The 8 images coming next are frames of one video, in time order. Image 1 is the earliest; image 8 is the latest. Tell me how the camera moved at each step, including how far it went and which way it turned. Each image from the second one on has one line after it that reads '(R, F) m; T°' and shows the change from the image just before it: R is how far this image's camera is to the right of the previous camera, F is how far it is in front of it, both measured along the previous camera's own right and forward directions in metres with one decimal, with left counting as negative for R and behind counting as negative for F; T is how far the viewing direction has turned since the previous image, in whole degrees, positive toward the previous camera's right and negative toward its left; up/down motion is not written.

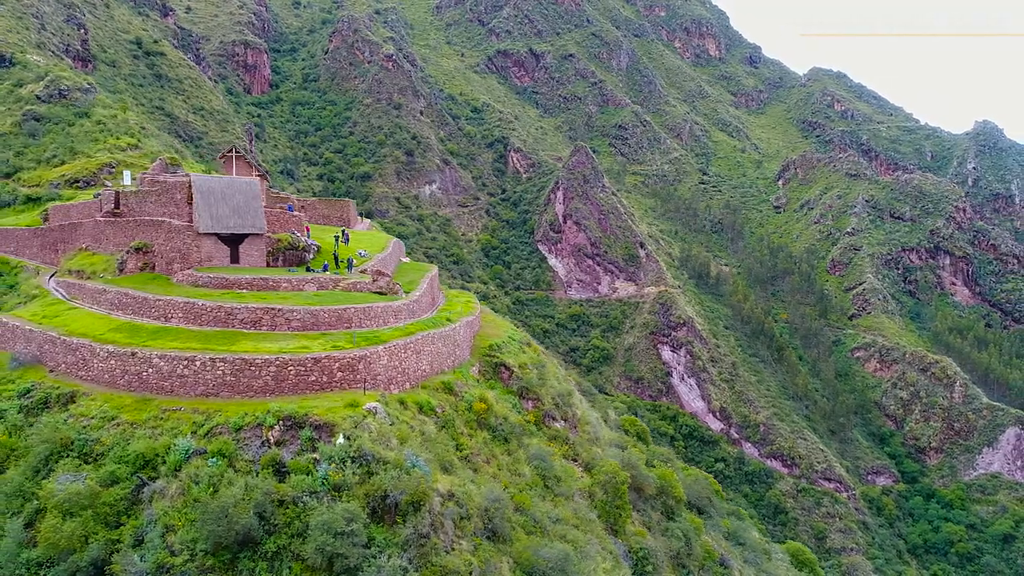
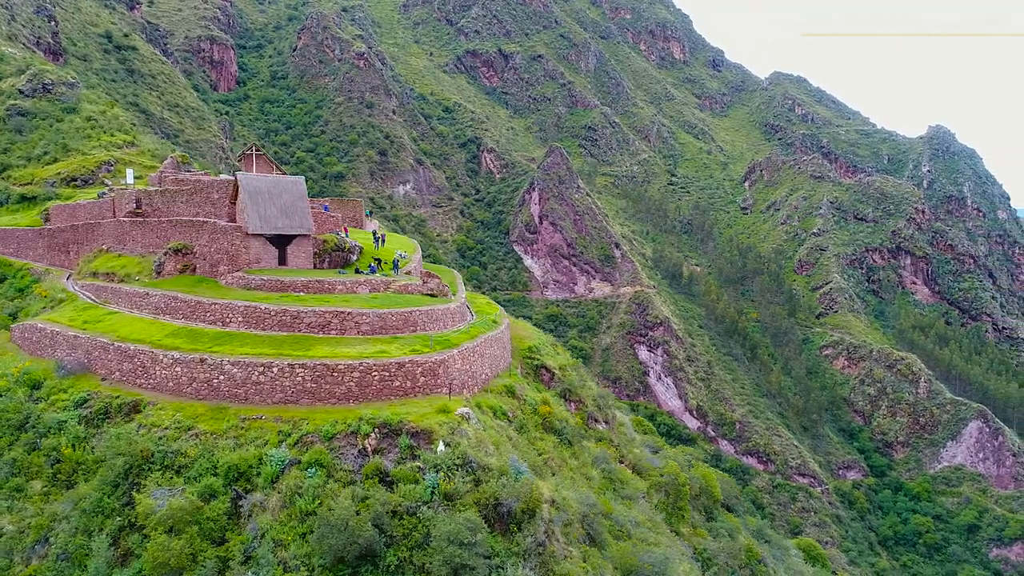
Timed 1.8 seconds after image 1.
(-3.0, +0.4) m; +3°
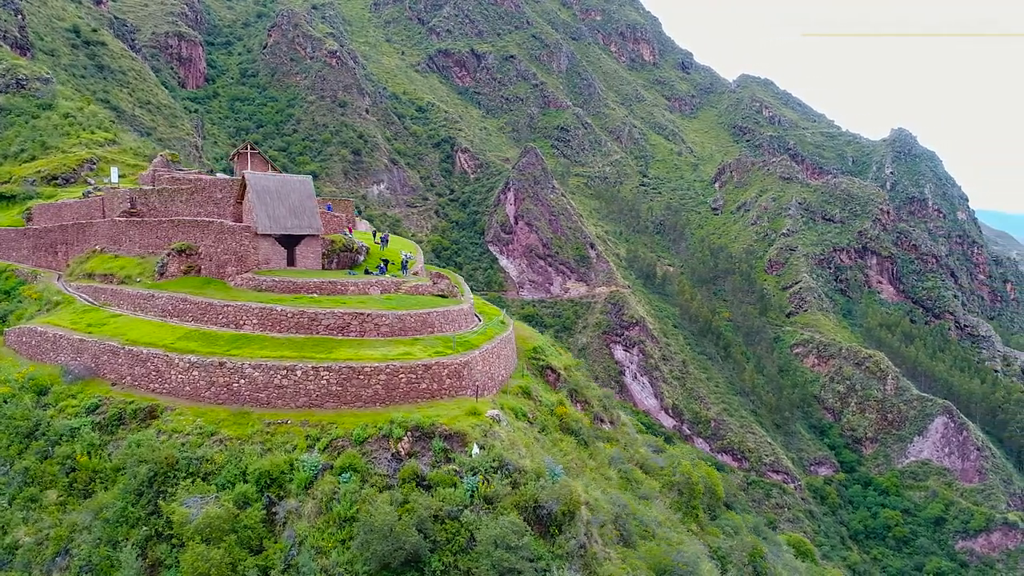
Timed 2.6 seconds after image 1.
(-1.4, +0.1) m; +2°
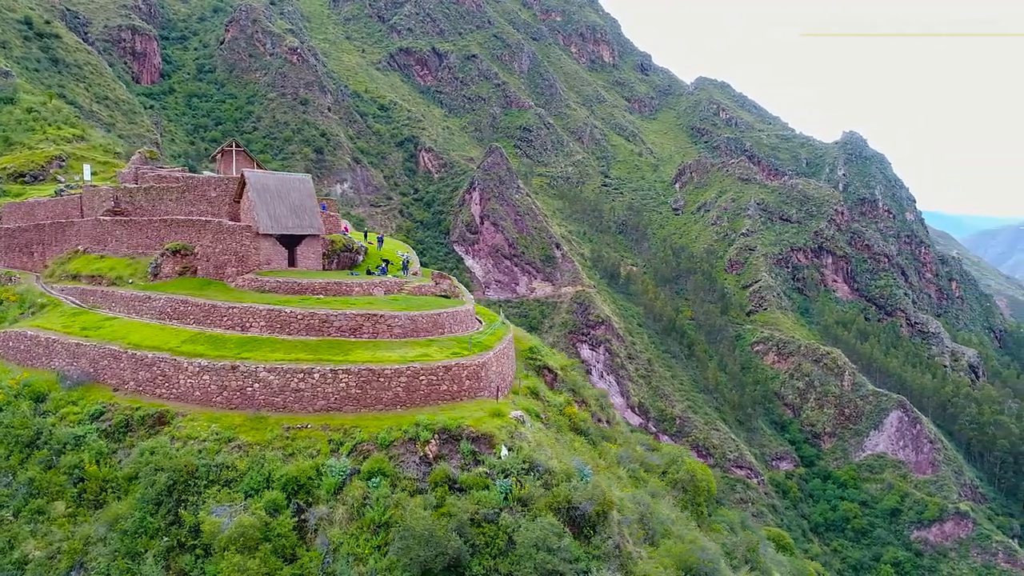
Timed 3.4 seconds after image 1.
(-1.4, +0.1) m; +3°
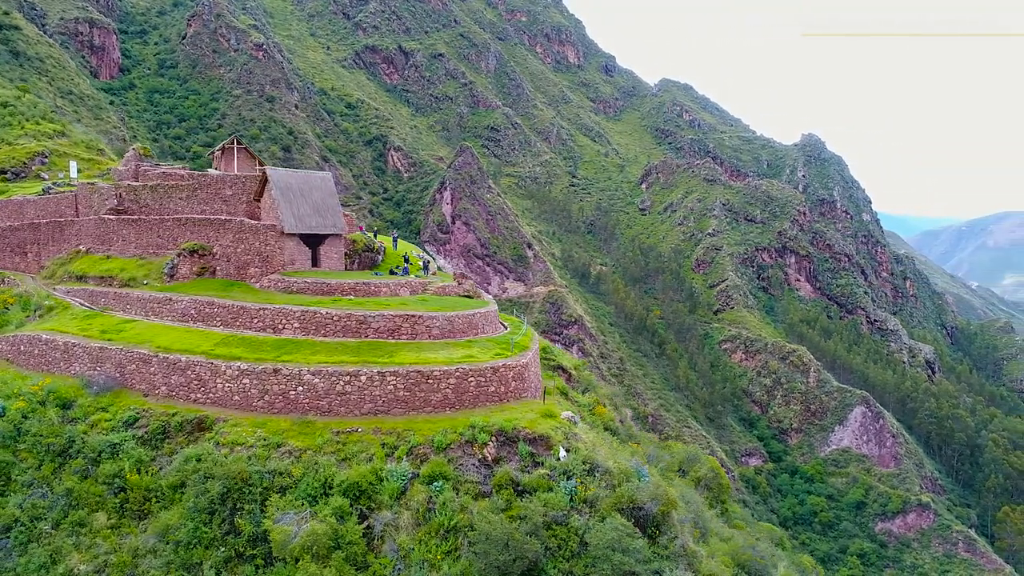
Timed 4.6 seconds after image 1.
(-1.9, +0.2) m; +3°
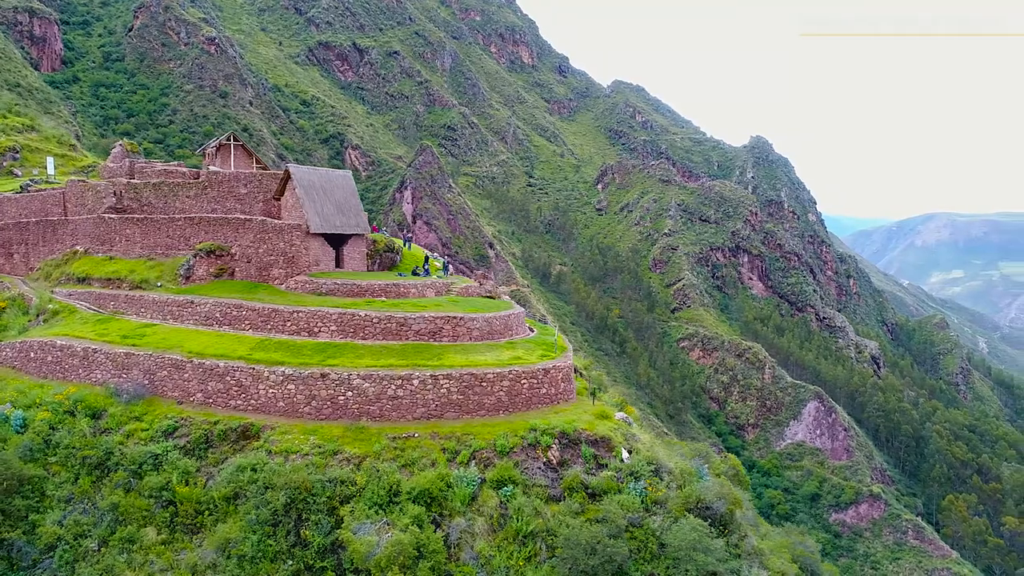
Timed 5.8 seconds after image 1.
(-2.2, +0.2) m; +4°
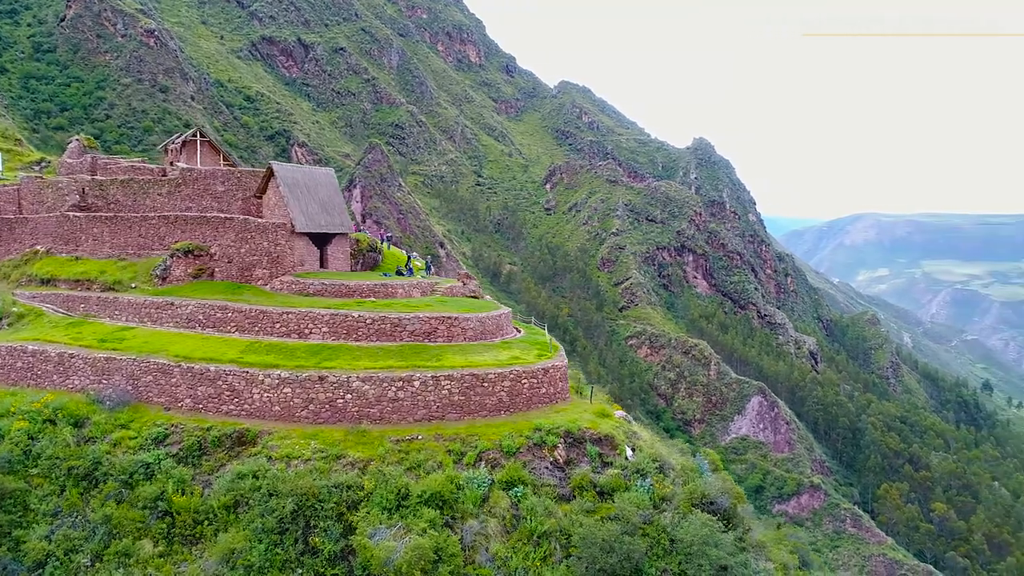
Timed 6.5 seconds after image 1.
(-1.2, +0.1) m; +4°
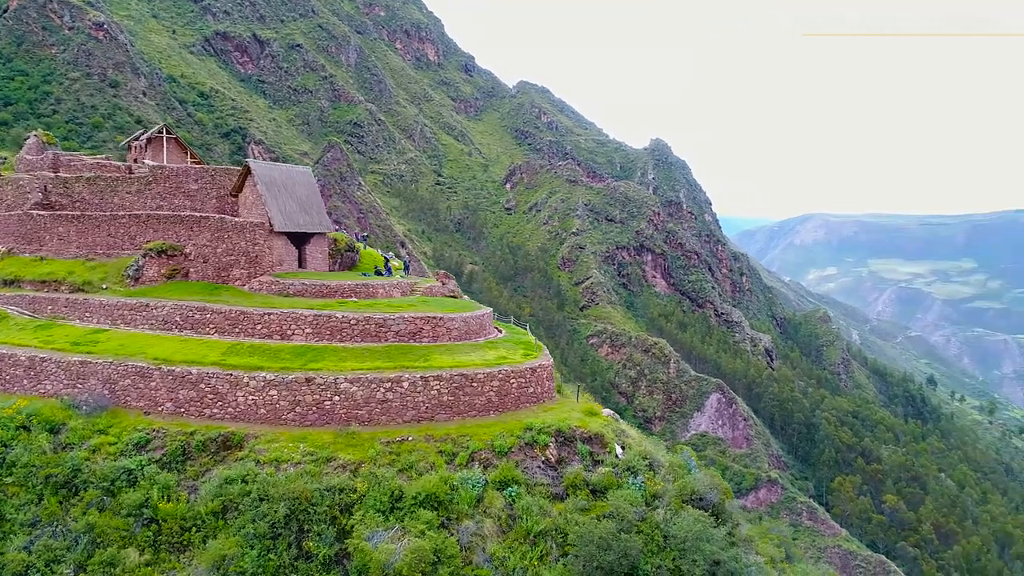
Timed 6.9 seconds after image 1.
(-0.7, 0.0) m; +3°
